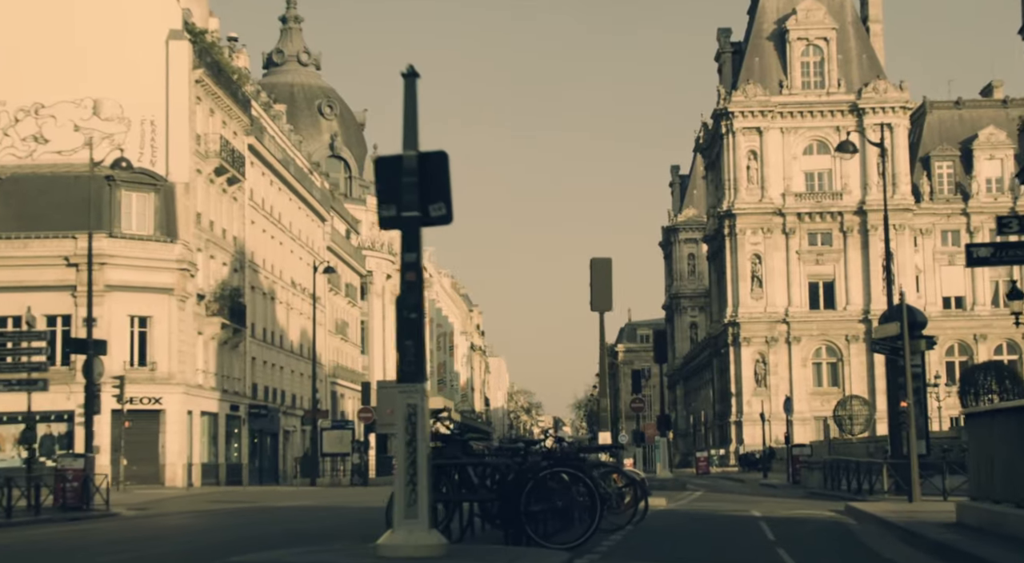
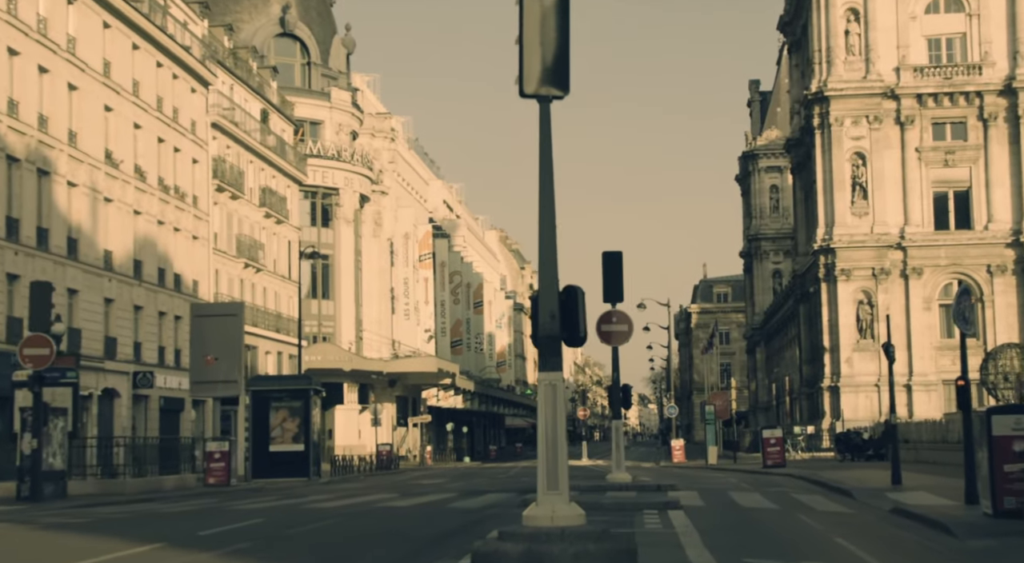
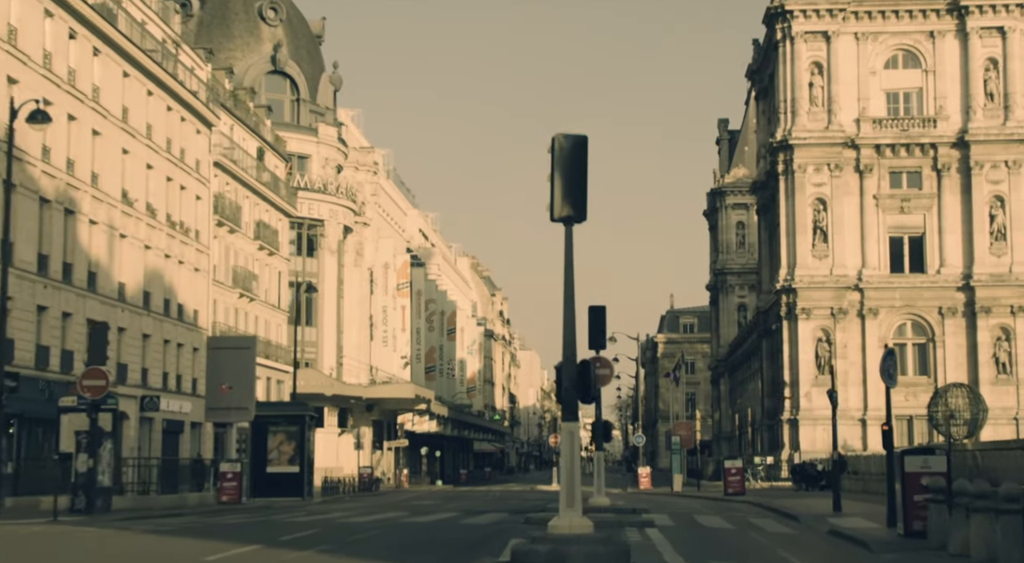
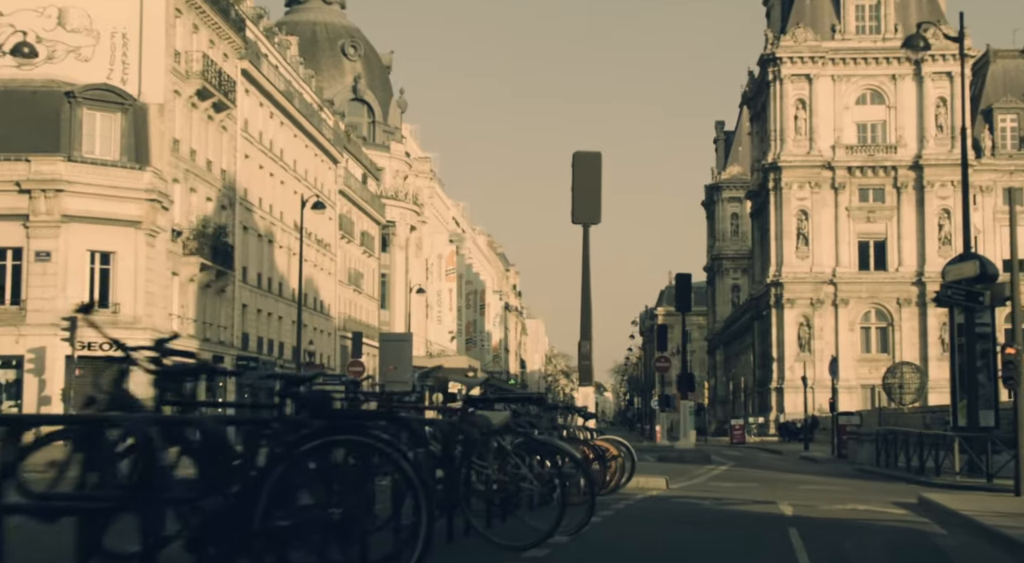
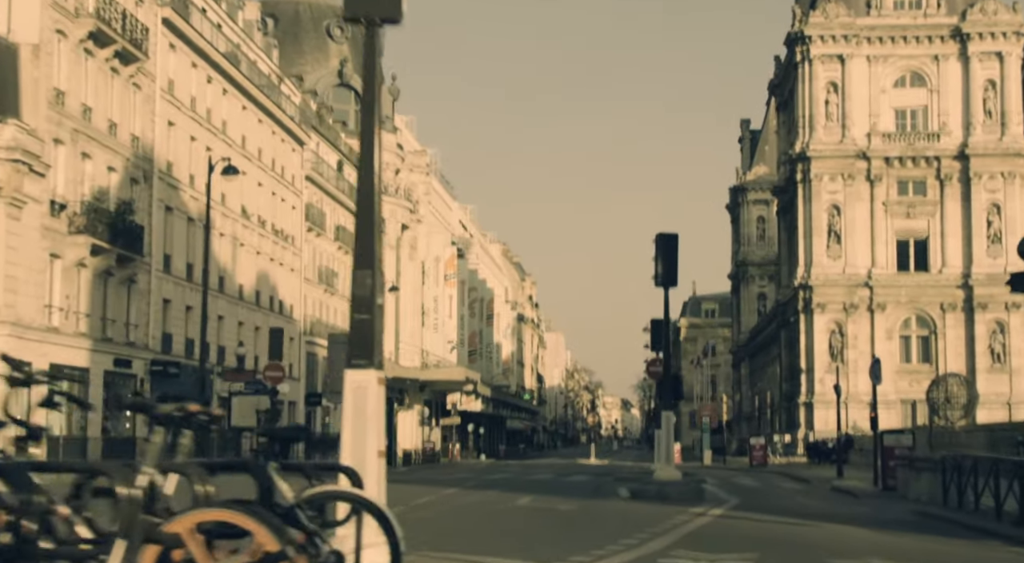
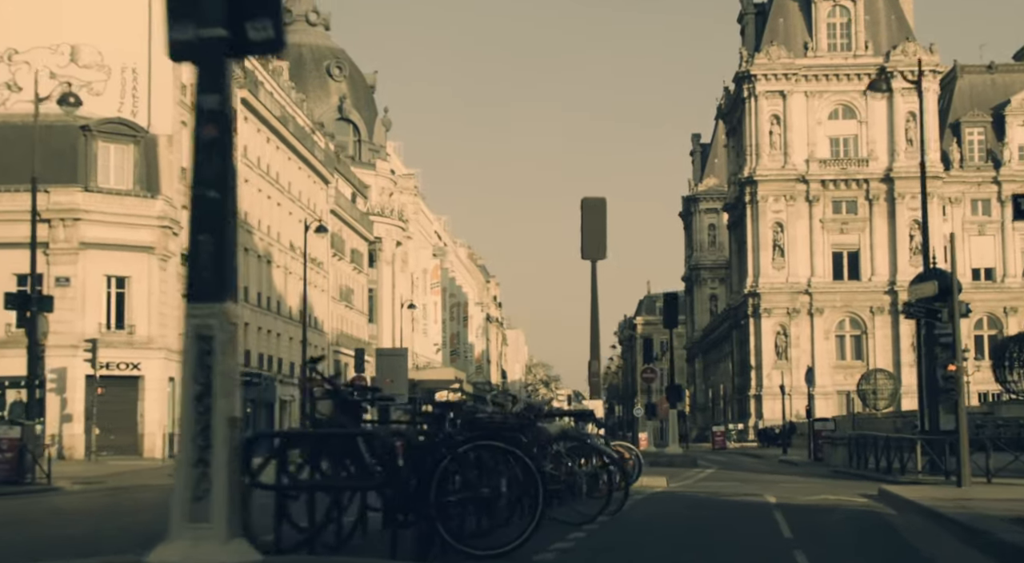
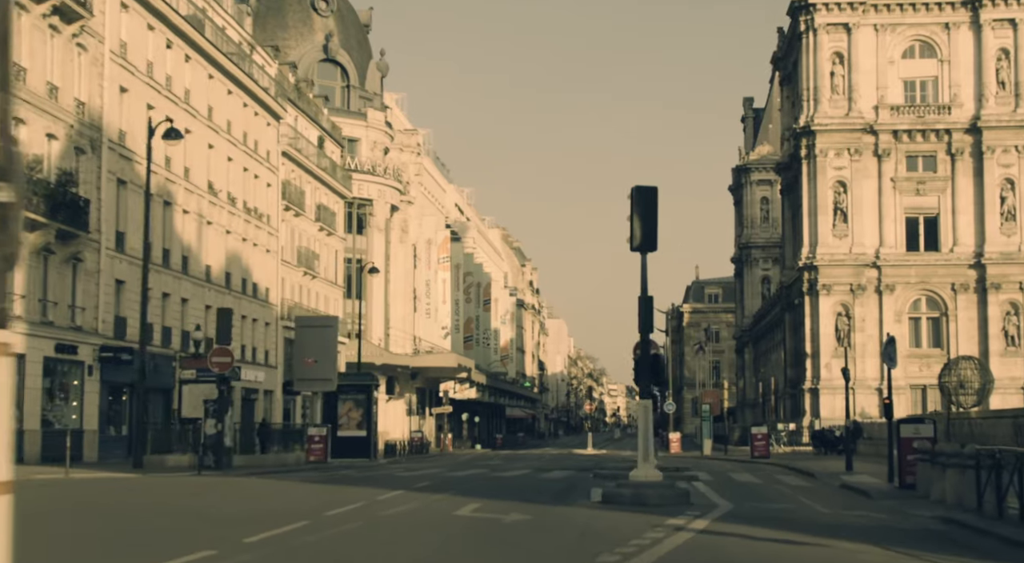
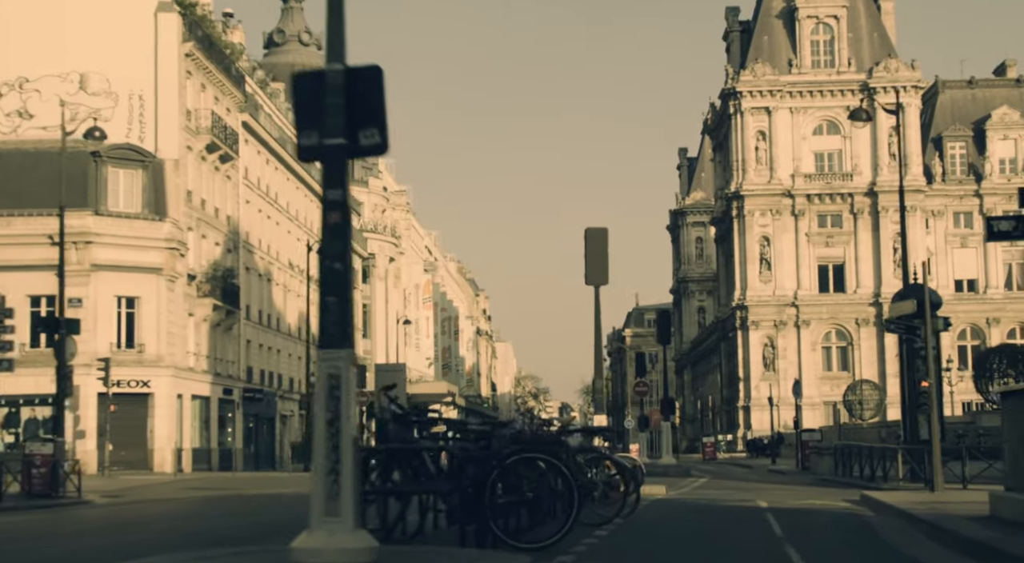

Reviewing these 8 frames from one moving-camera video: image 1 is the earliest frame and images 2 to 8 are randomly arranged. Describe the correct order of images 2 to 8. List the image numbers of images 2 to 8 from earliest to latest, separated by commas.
8, 6, 4, 5, 7, 3, 2
